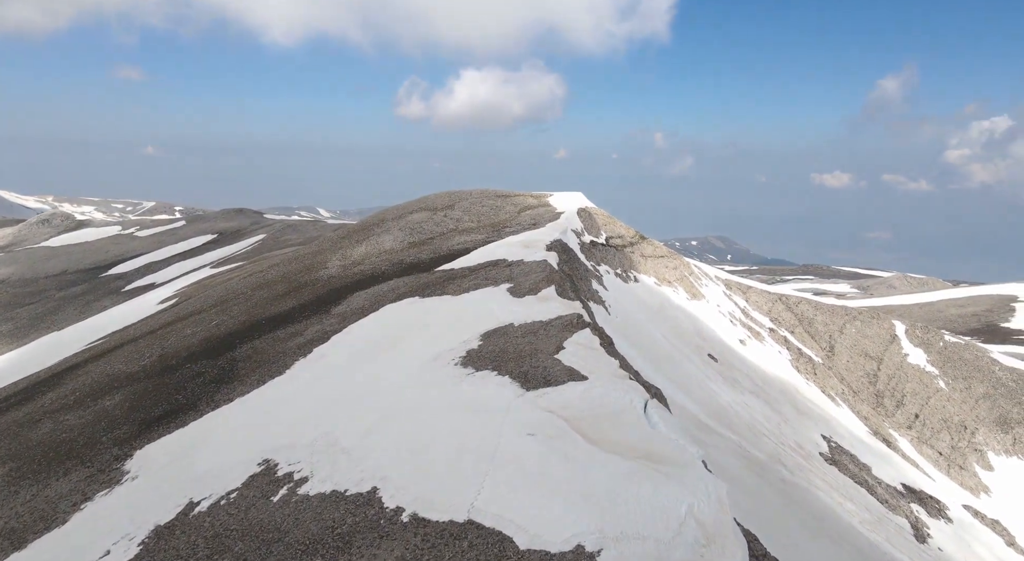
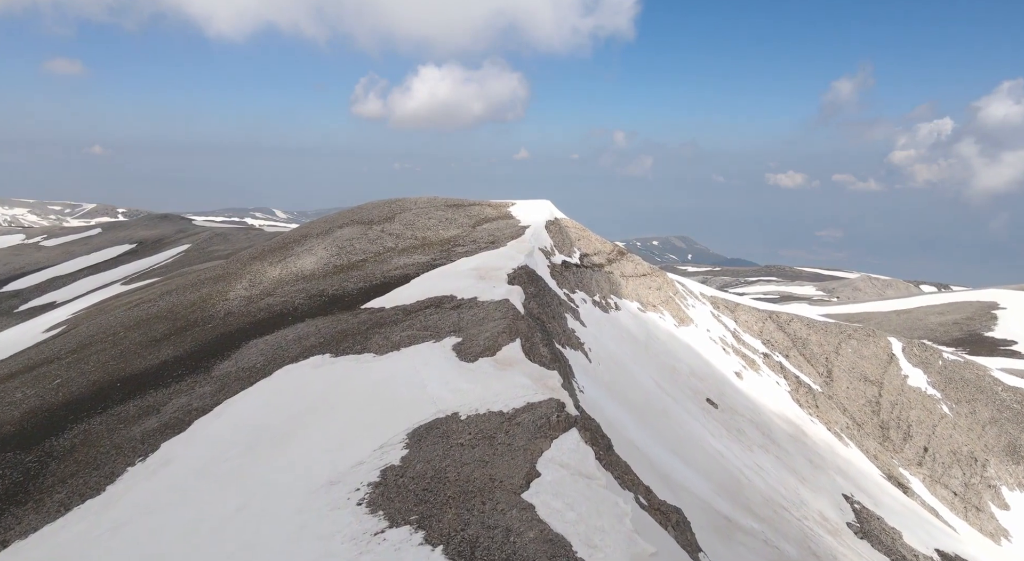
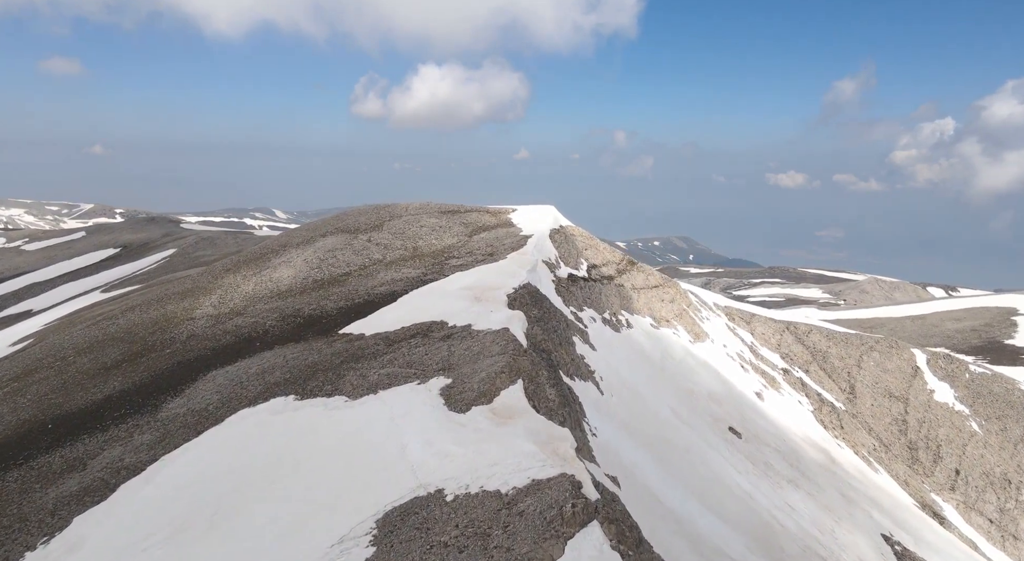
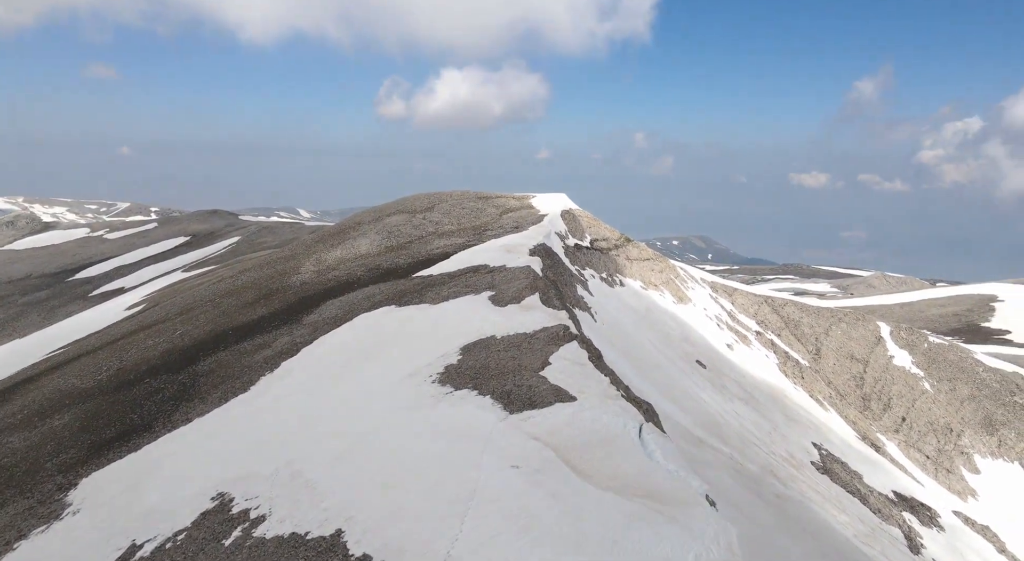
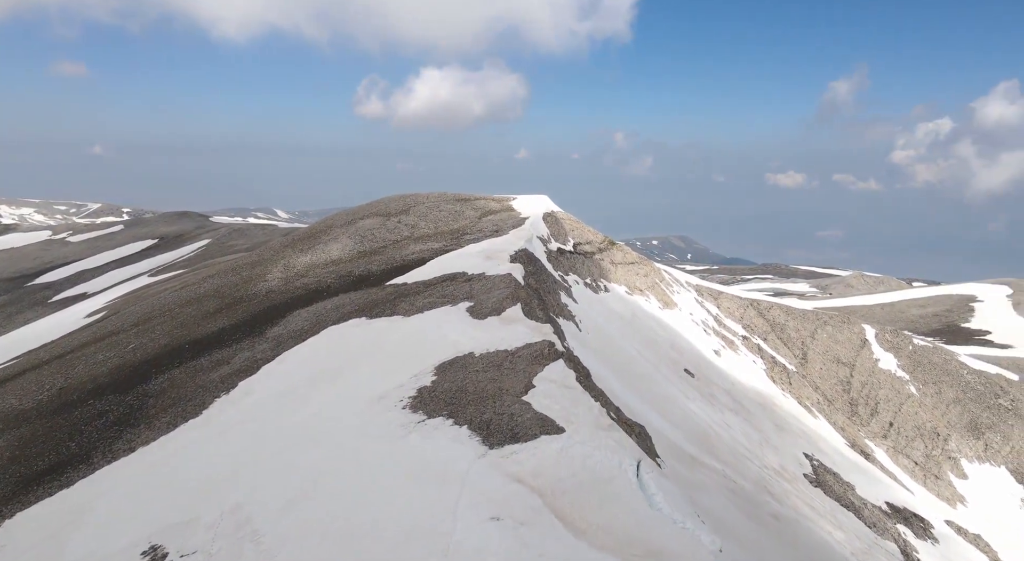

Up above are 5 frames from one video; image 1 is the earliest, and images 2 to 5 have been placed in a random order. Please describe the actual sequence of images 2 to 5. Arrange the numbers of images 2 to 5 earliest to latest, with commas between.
4, 5, 2, 3
